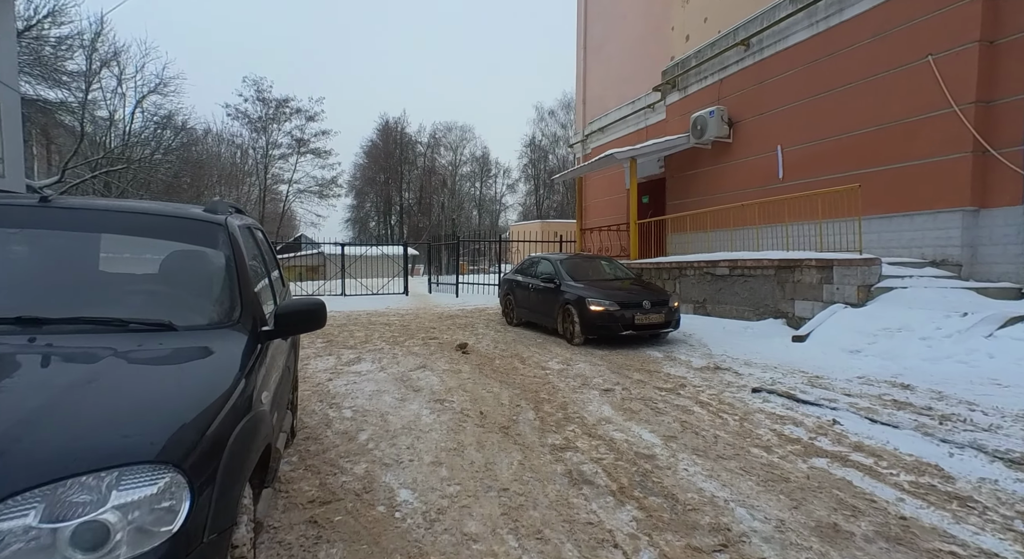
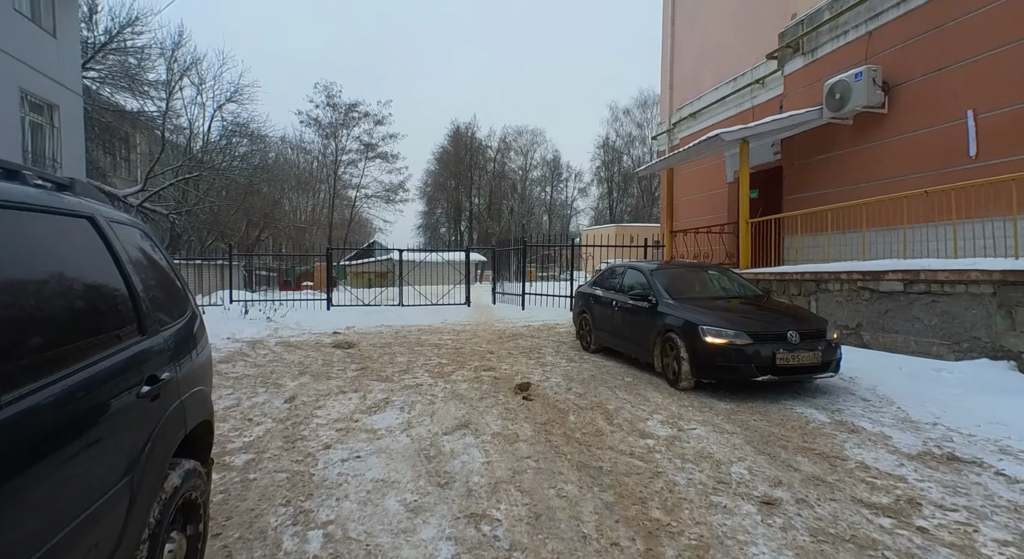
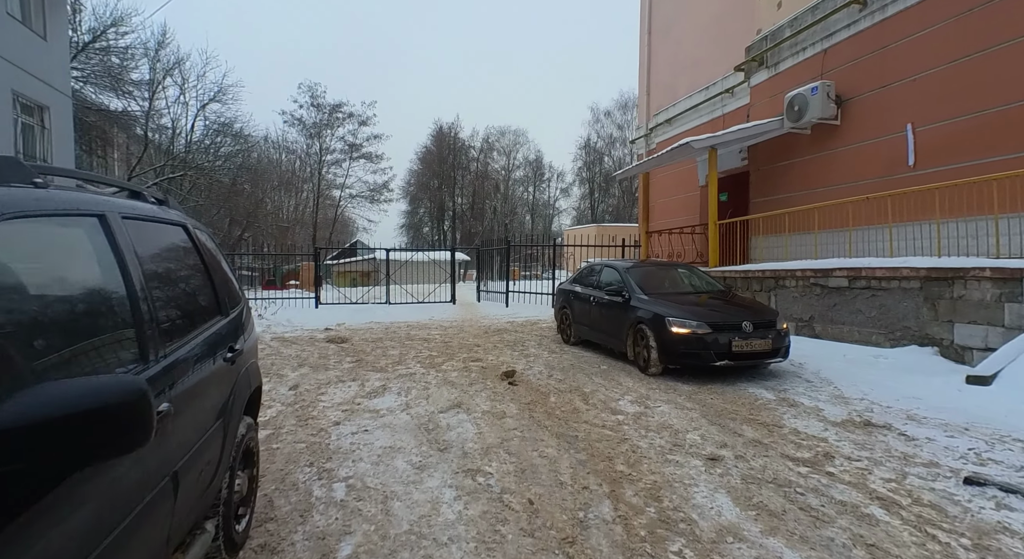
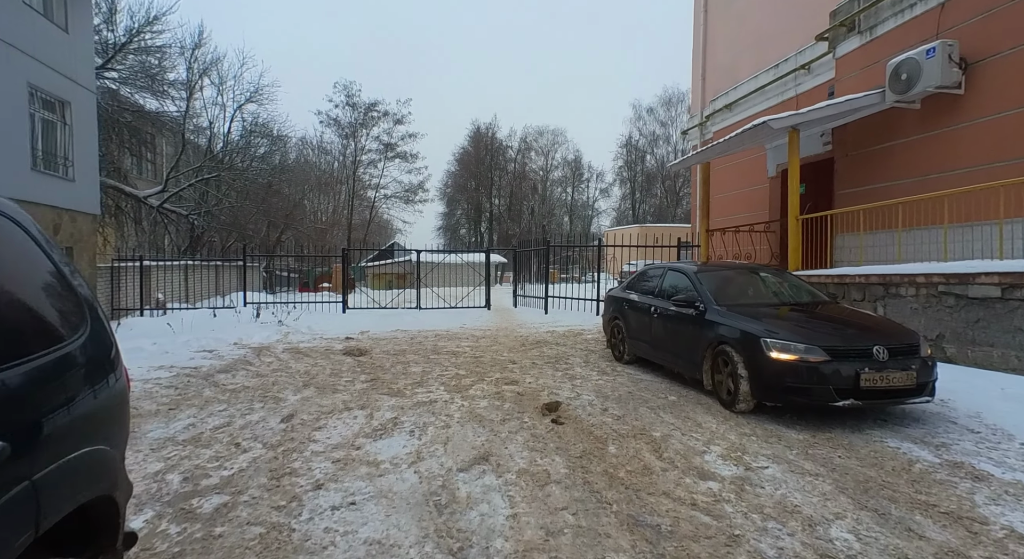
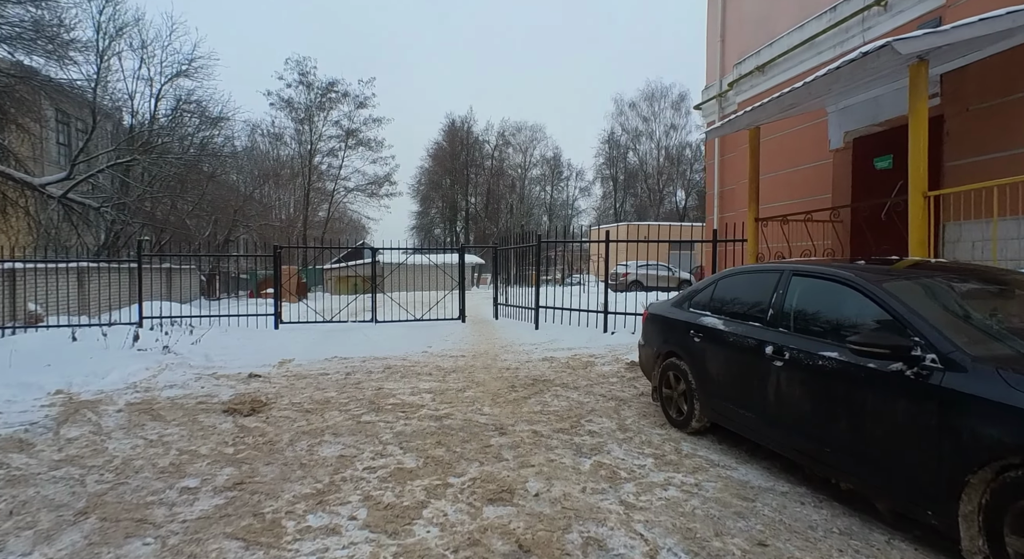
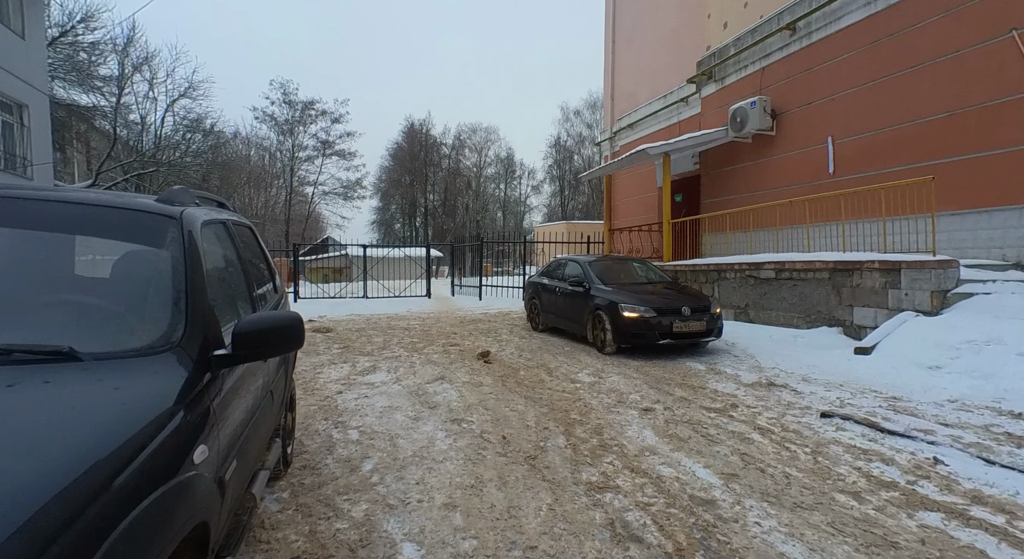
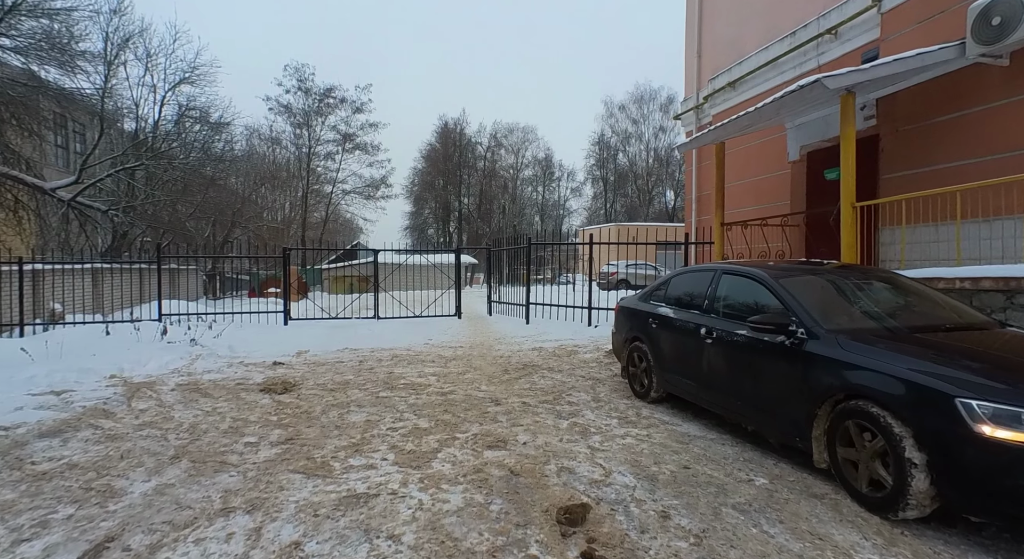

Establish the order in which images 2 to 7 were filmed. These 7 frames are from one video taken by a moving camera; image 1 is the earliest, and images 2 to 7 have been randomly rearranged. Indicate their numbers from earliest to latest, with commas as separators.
6, 3, 2, 4, 7, 5
